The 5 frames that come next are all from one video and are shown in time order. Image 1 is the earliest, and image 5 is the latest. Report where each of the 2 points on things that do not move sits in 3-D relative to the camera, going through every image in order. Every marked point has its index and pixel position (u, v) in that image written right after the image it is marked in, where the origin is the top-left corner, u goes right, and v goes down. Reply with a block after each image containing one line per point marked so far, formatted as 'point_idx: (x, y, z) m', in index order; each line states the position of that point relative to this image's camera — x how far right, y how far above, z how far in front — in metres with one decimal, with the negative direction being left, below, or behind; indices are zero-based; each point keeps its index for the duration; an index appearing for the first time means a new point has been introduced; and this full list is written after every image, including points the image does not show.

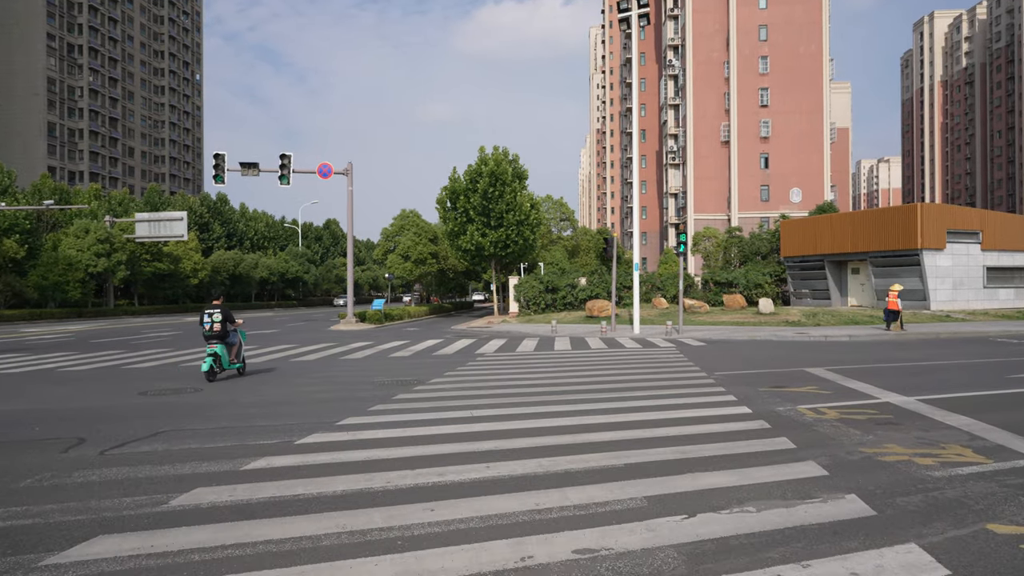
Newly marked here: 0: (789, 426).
0: (+3.1, -1.5, +7.2) m
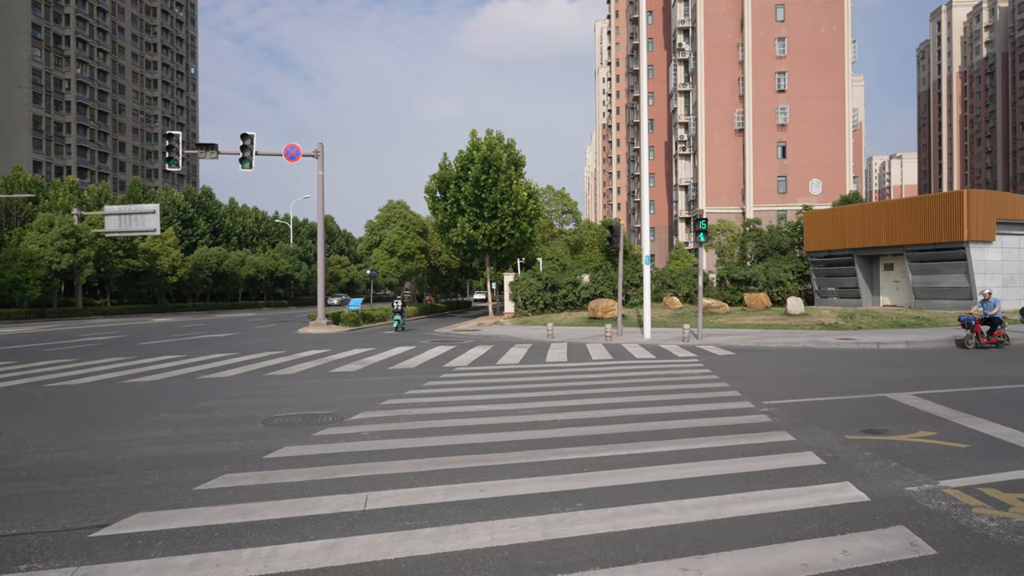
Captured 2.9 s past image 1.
0: (+2.6, -1.5, +3.6) m
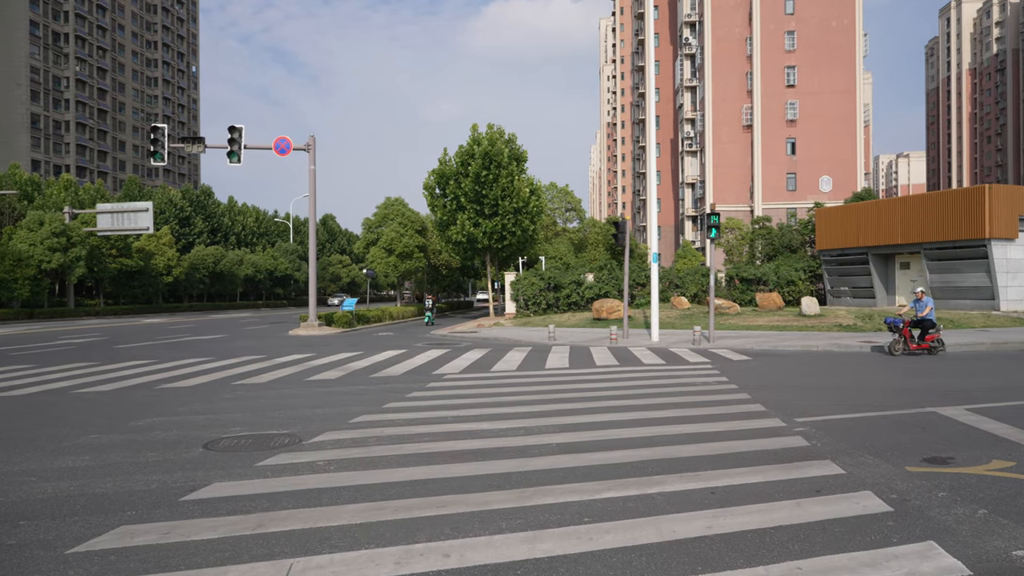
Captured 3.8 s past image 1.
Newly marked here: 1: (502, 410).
0: (+2.4, -1.5, +2.4) m
1: (-0.1, -1.6, +8.6) m
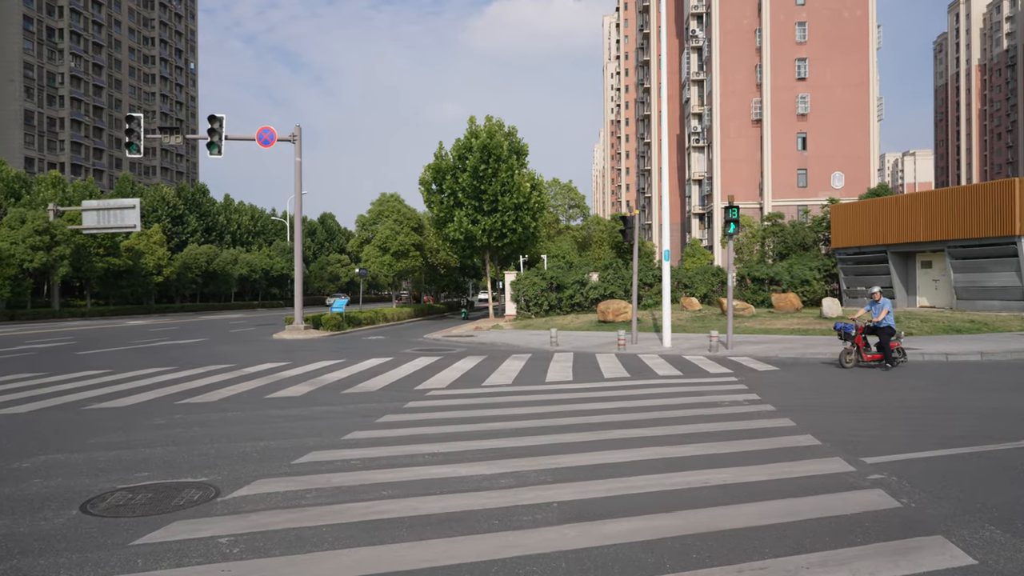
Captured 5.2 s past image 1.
0: (+2.3, -1.5, +0.7) m
1: (-0.2, -1.6, +6.9) m
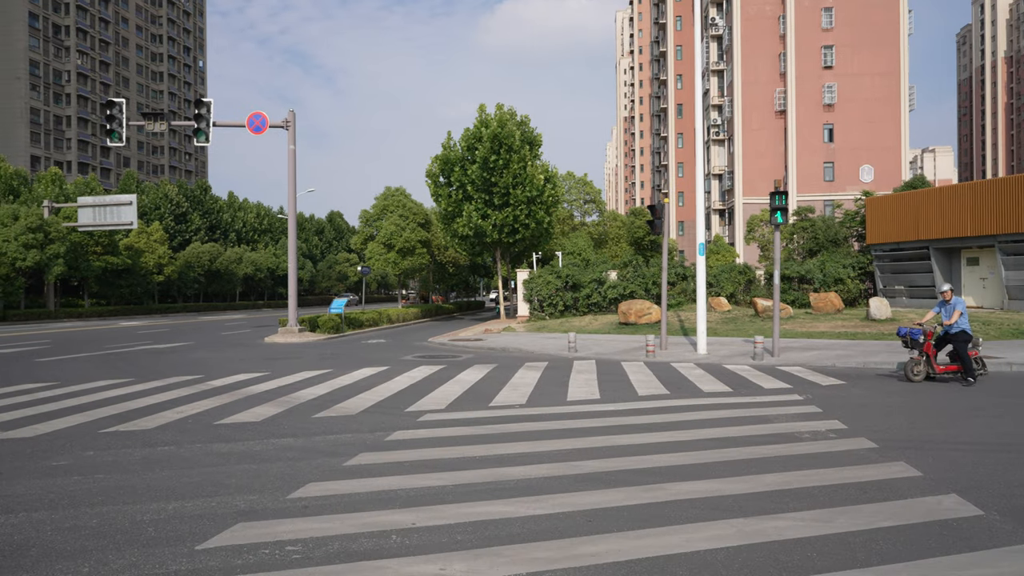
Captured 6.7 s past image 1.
0: (+2.3, -1.5, -1.3) m
1: (-0.1, -1.6, +4.9) m
